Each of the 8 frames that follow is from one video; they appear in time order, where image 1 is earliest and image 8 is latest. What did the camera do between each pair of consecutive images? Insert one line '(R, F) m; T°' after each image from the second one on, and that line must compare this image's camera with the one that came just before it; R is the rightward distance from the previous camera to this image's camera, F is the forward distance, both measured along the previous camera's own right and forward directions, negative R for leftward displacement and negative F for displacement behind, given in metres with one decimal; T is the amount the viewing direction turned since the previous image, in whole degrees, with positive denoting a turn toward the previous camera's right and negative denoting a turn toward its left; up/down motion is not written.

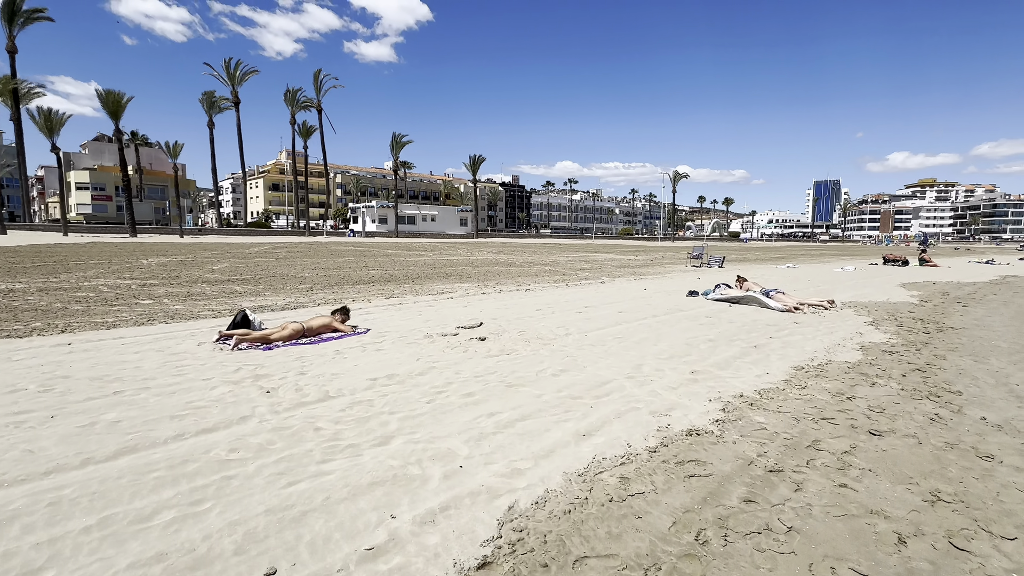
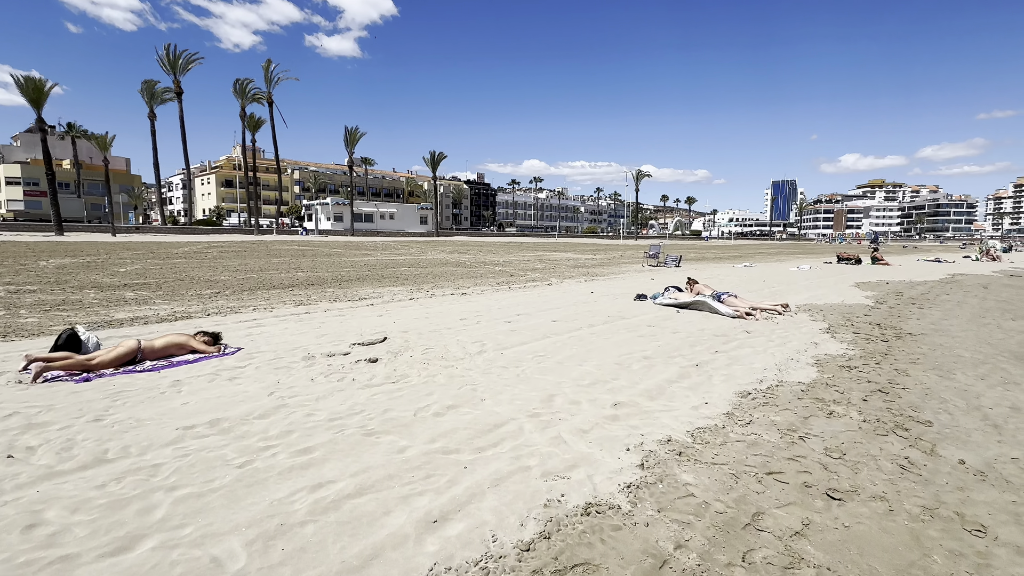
(+0.8, +1.2) m; +4°
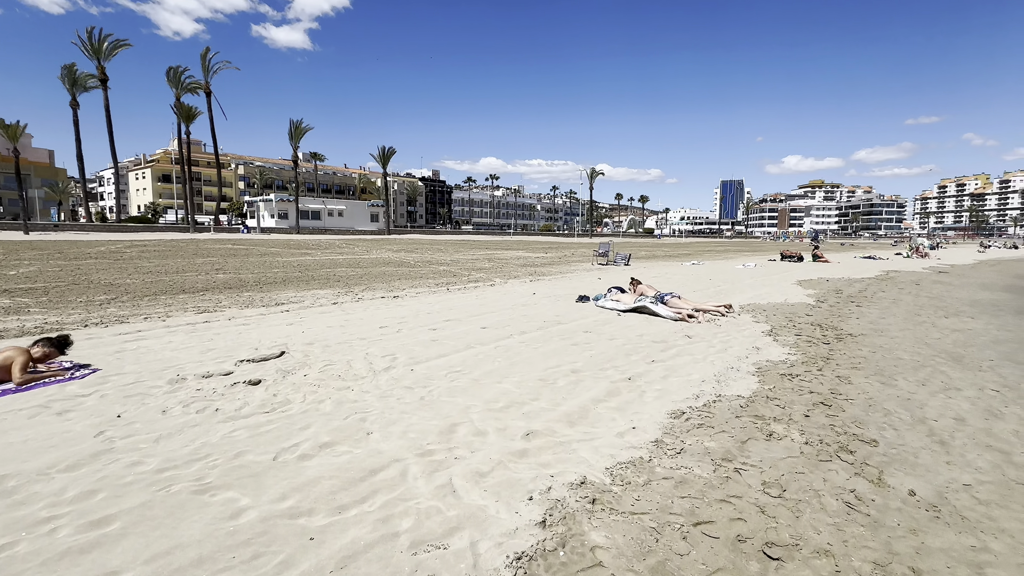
(+0.5, +0.7) m; +5°
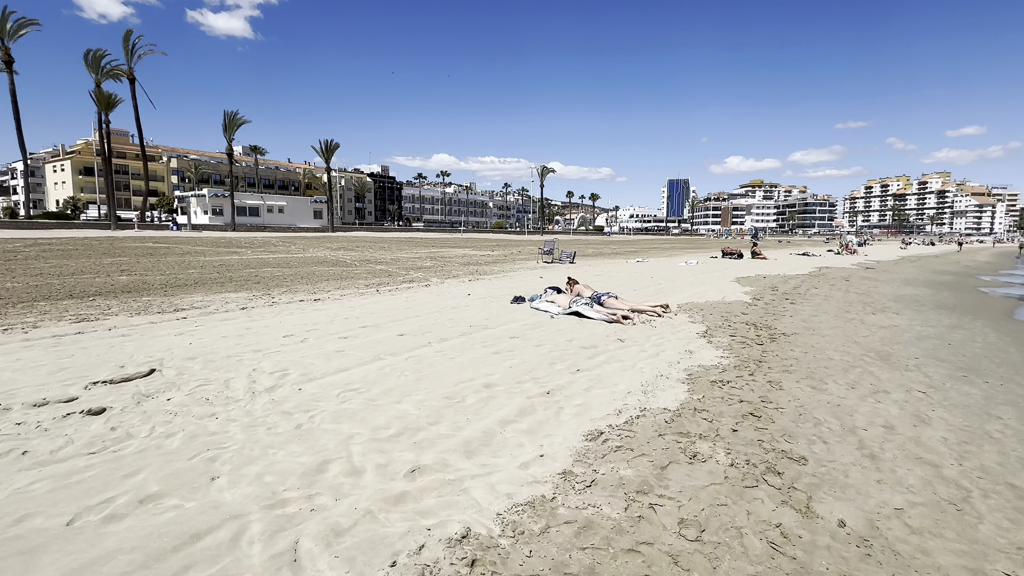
(+0.5, +0.6) m; +5°
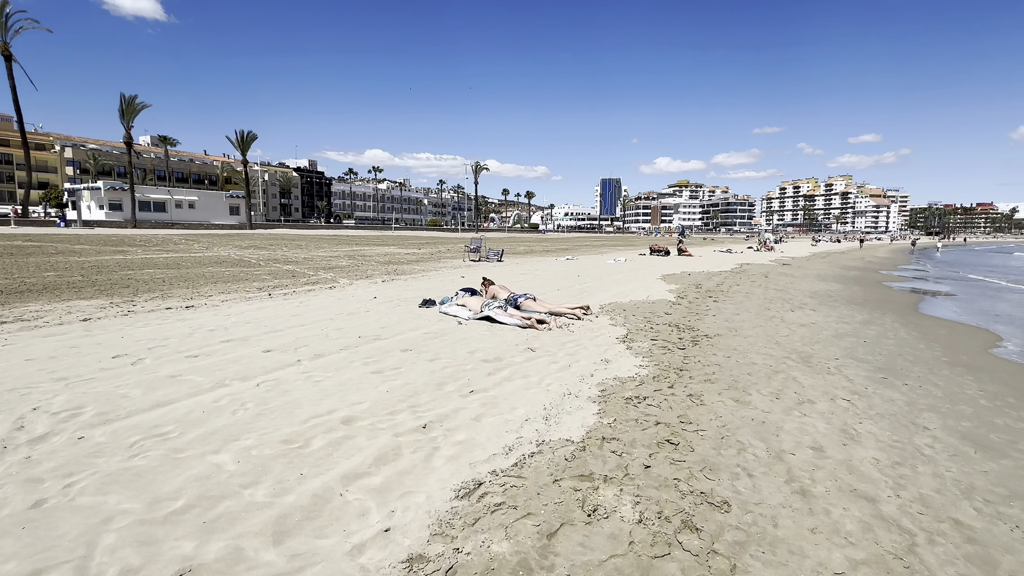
(+0.6, +1.0) m; +7°
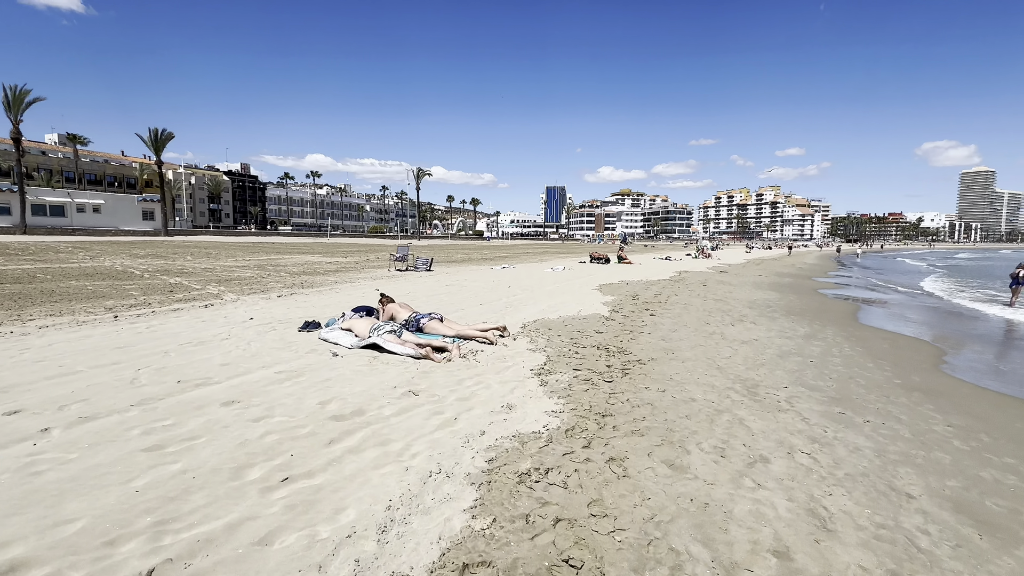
(+0.7, +1.5) m; +6°
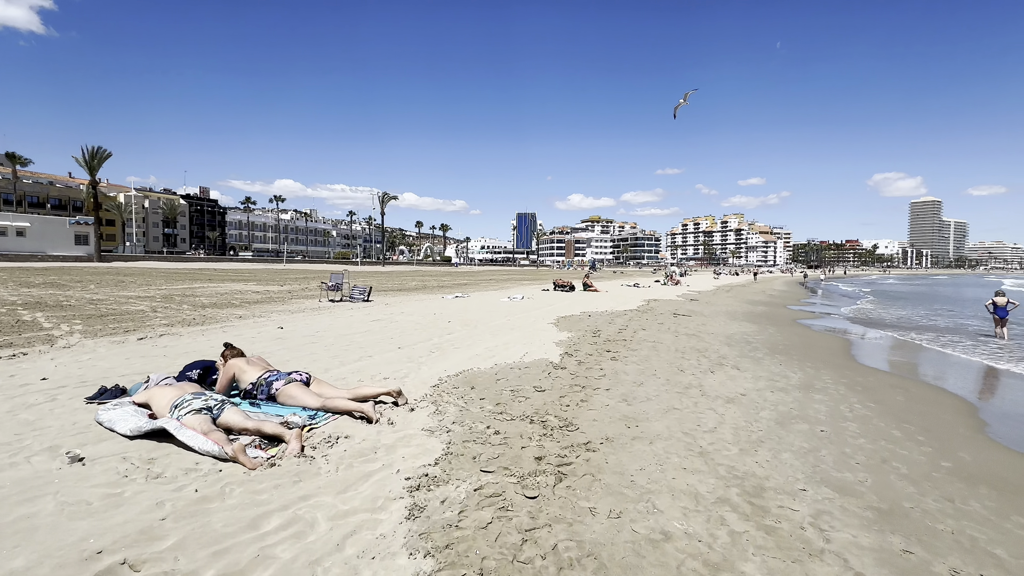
(+0.8, +2.4) m; +3°
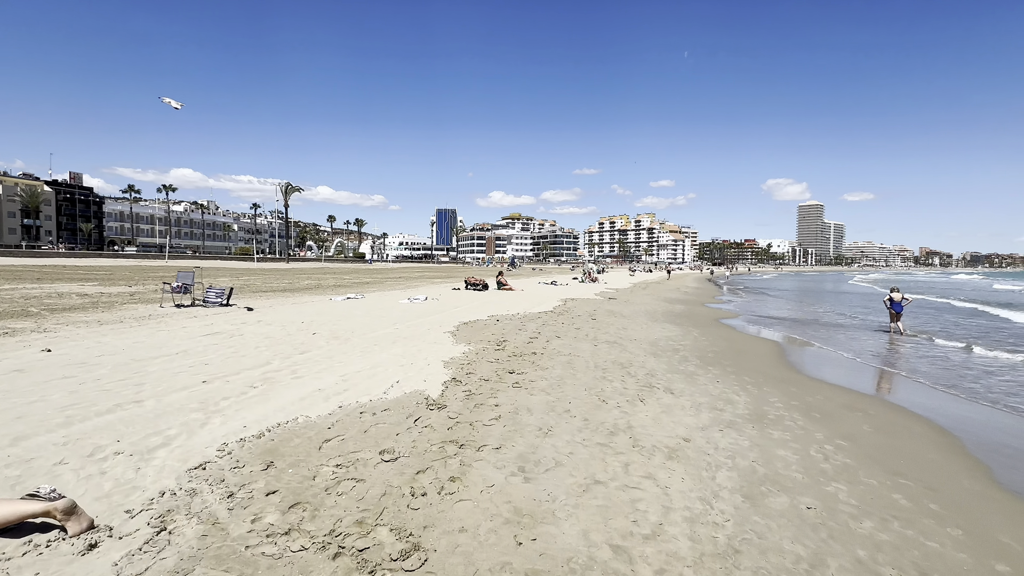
(+0.8, +2.5) m; +9°
